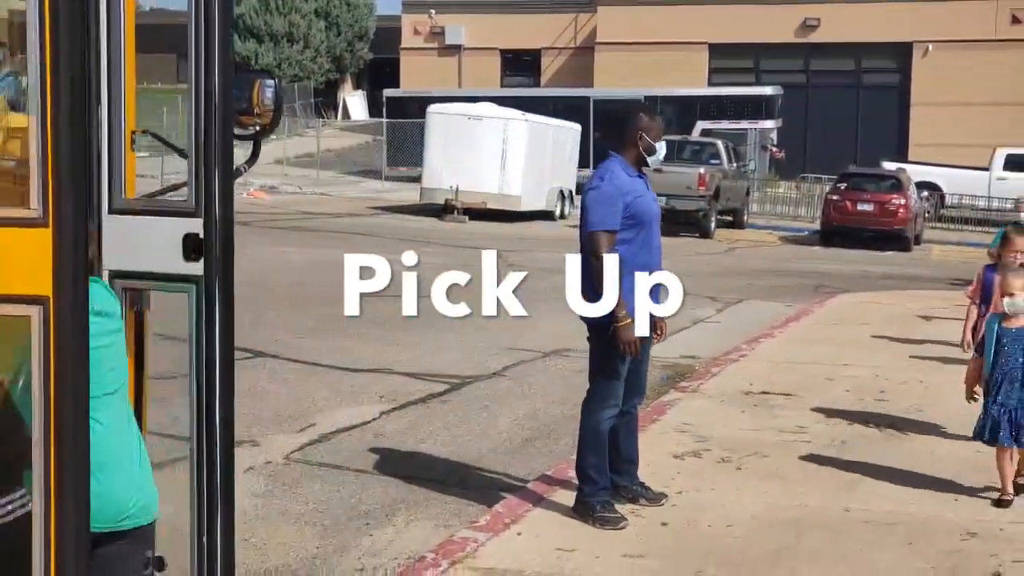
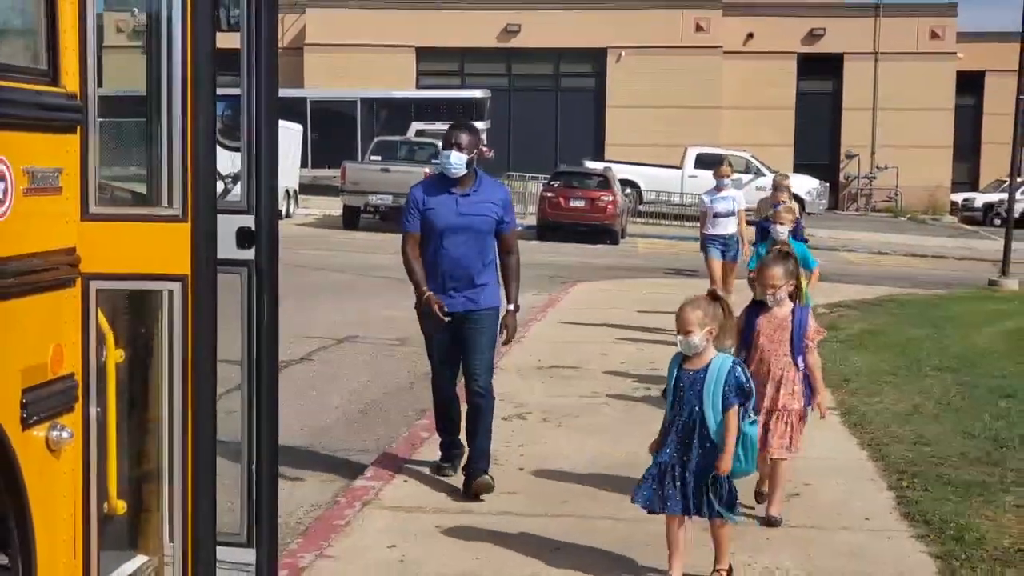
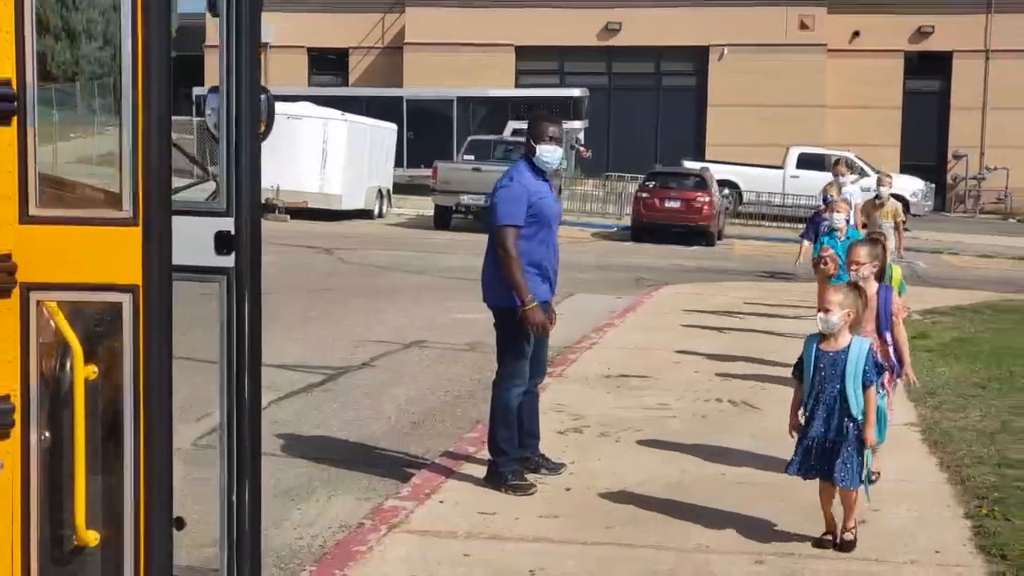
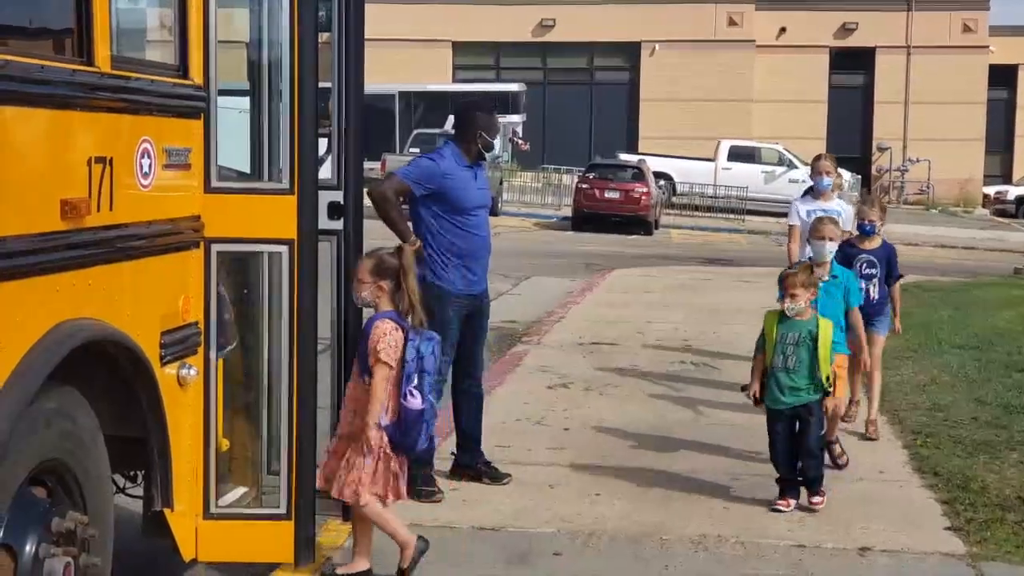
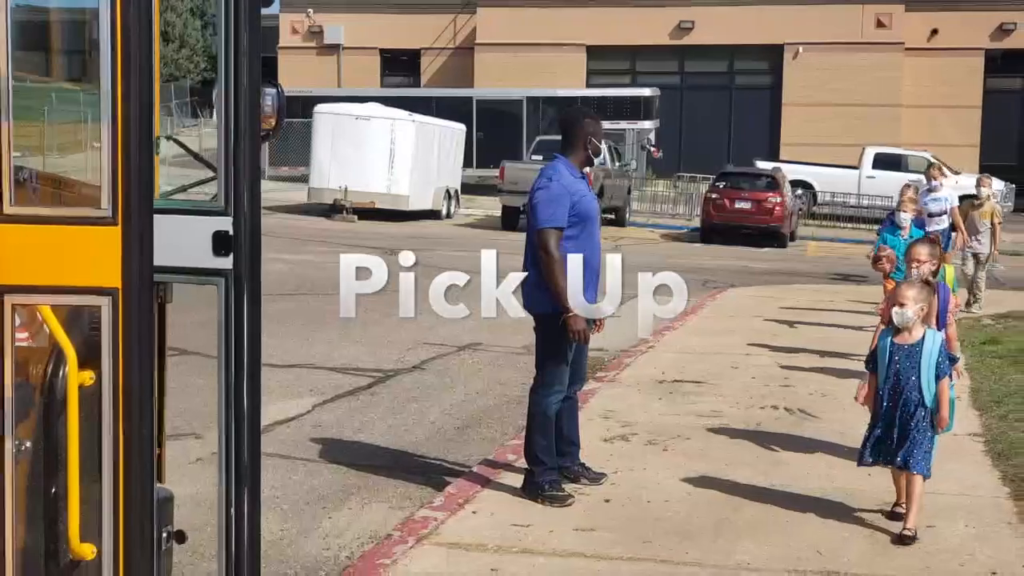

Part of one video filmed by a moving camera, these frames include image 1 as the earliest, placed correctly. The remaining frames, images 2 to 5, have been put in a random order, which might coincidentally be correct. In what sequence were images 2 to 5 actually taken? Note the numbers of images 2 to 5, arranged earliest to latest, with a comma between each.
5, 3, 2, 4
